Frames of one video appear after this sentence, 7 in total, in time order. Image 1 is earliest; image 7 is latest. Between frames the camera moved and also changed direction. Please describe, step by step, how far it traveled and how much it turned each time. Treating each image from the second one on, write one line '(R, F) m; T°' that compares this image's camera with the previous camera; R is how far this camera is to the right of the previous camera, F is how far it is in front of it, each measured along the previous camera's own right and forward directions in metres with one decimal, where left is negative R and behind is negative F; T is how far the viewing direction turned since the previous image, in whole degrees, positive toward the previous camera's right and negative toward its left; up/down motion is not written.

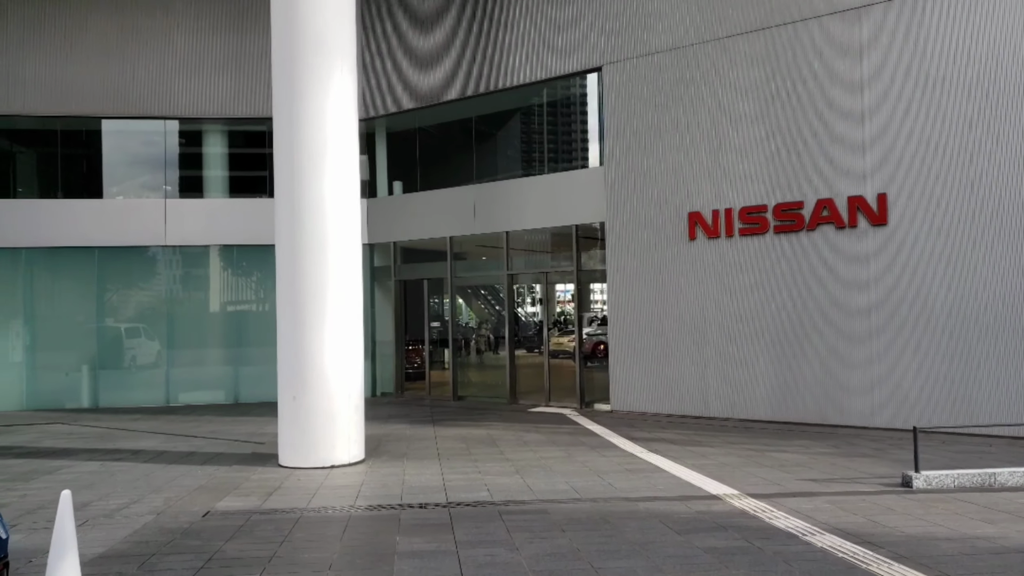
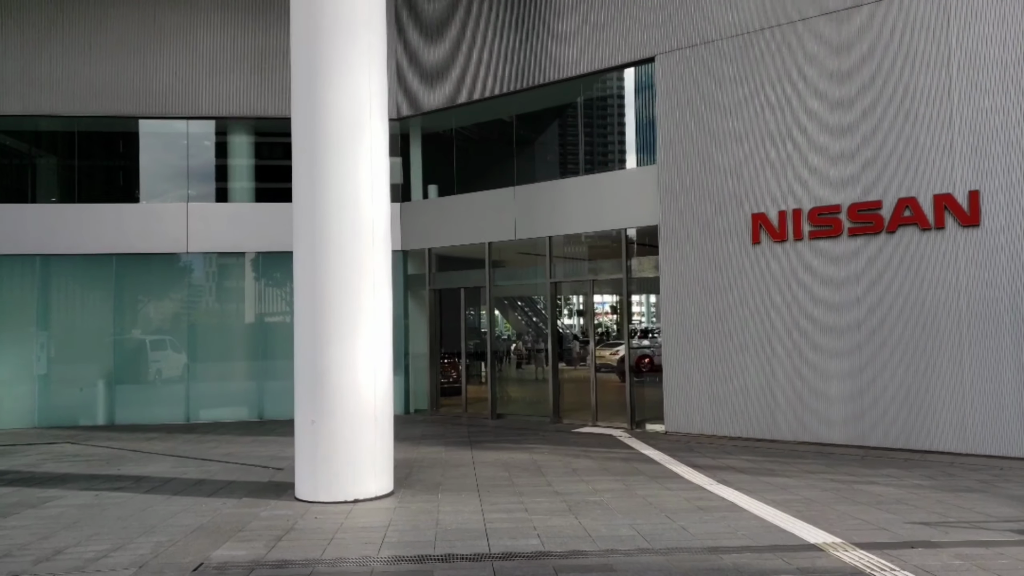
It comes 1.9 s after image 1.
(-0.2, +1.3) m; -2°
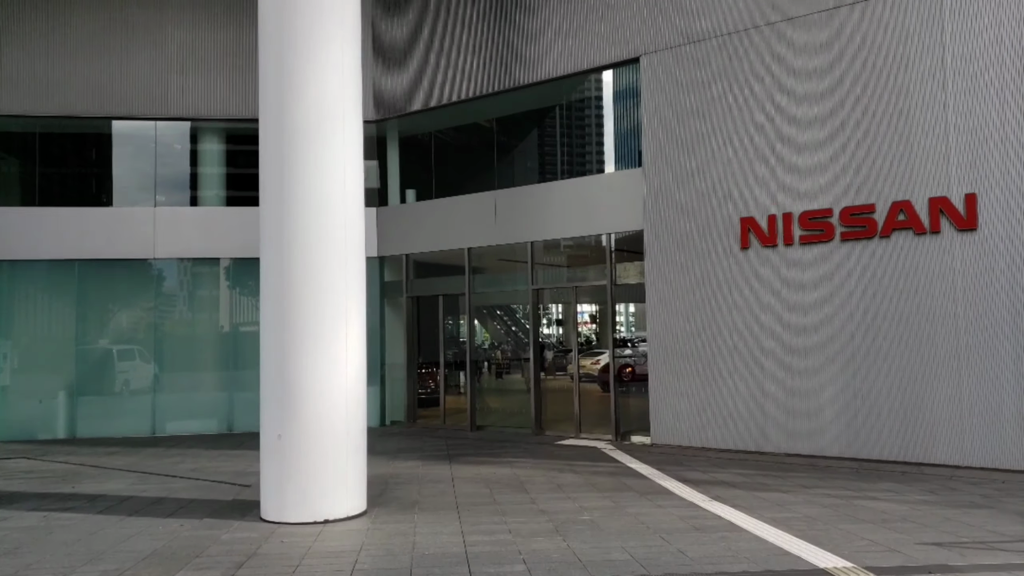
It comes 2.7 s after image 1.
(0.0, +0.5) m; +1°
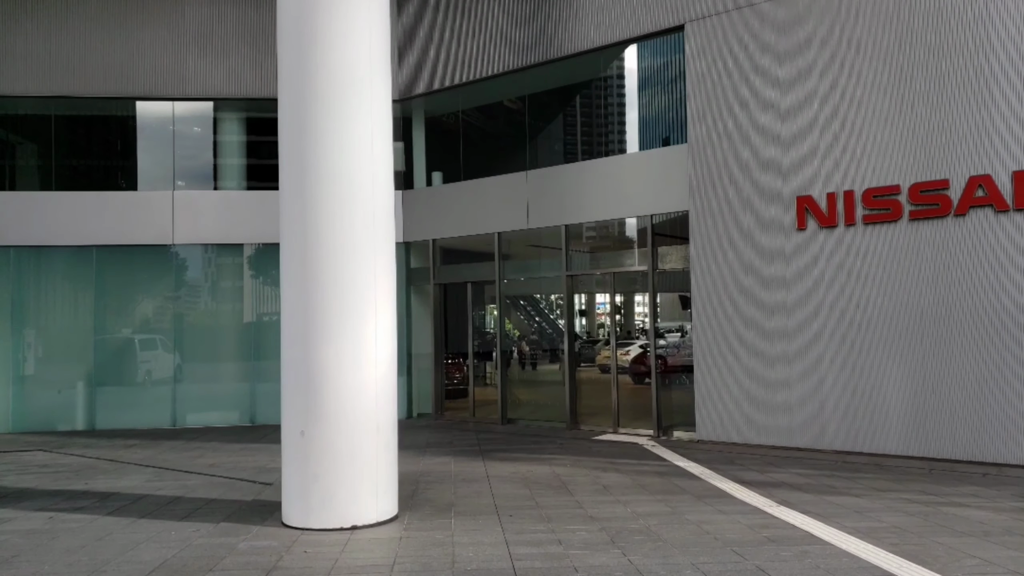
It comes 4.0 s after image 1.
(-0.2, +0.8) m; -1°
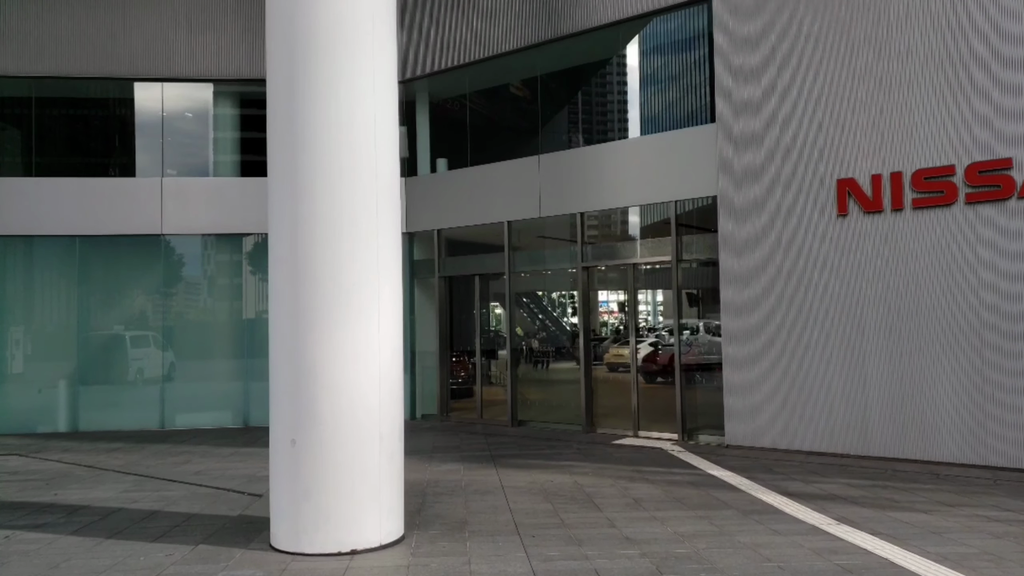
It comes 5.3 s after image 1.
(-0.2, +1.0) m; 0°
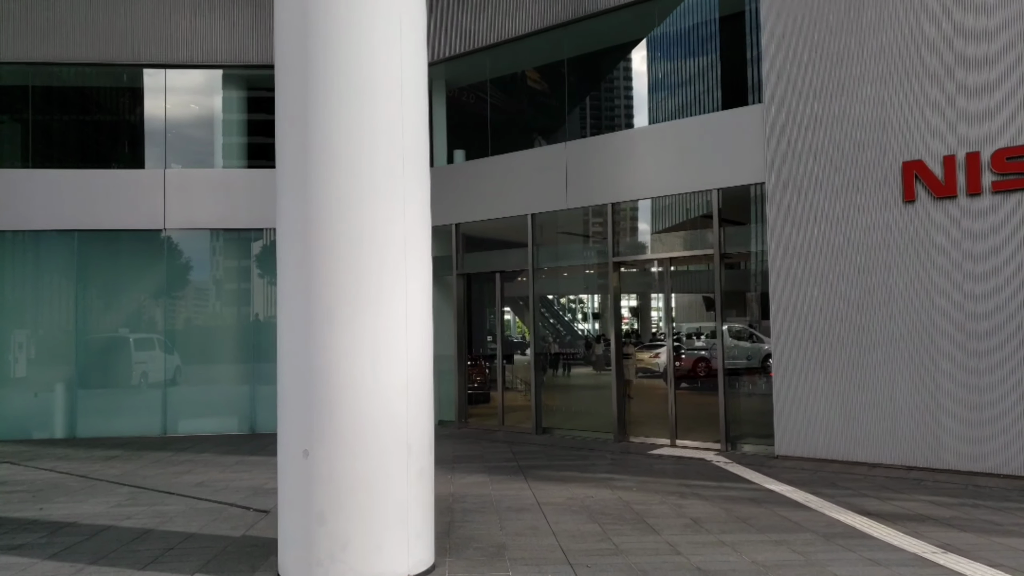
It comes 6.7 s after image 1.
(-0.3, +1.0) m; -1°
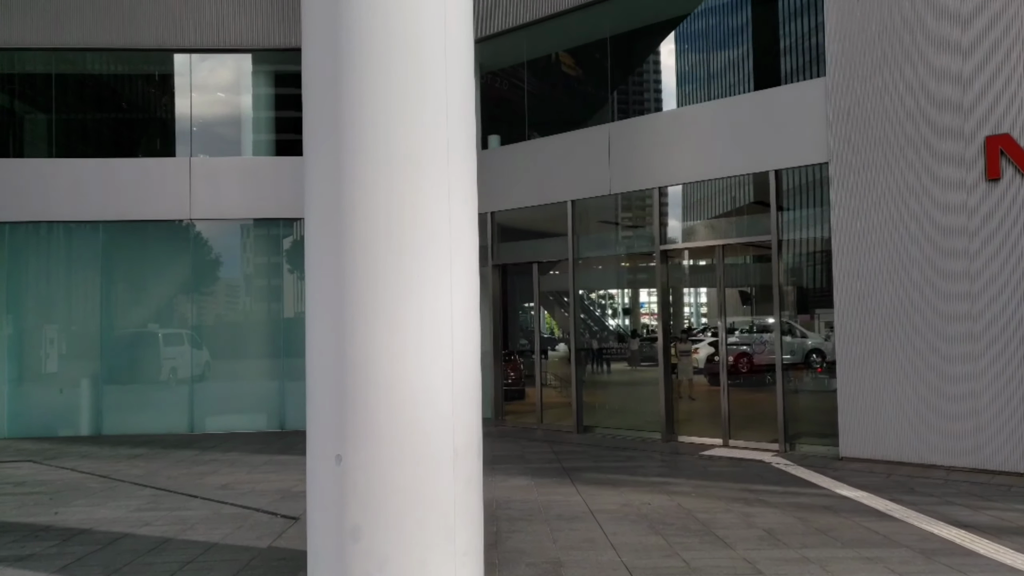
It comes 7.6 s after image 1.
(-0.2, +0.7) m; -2°
